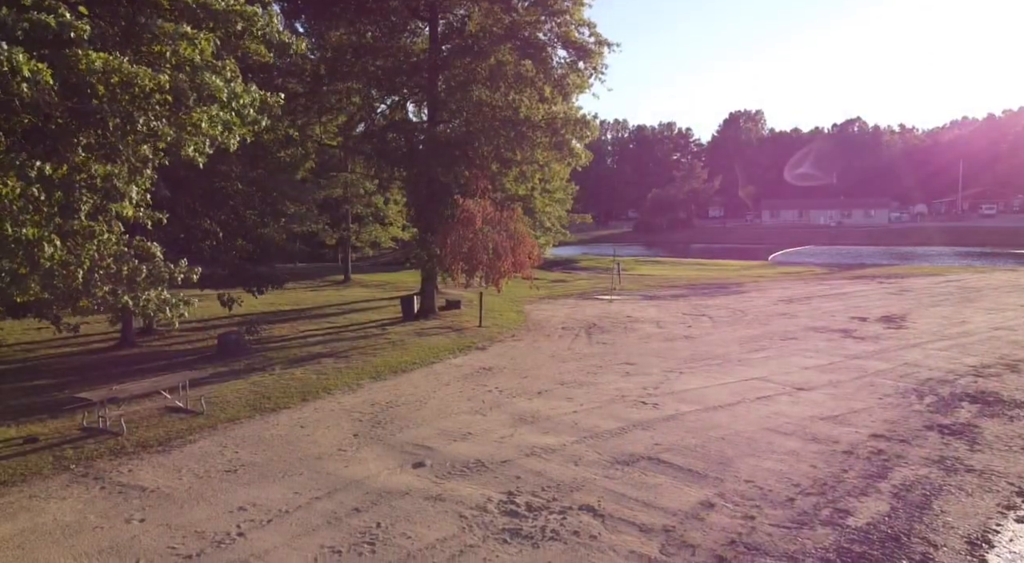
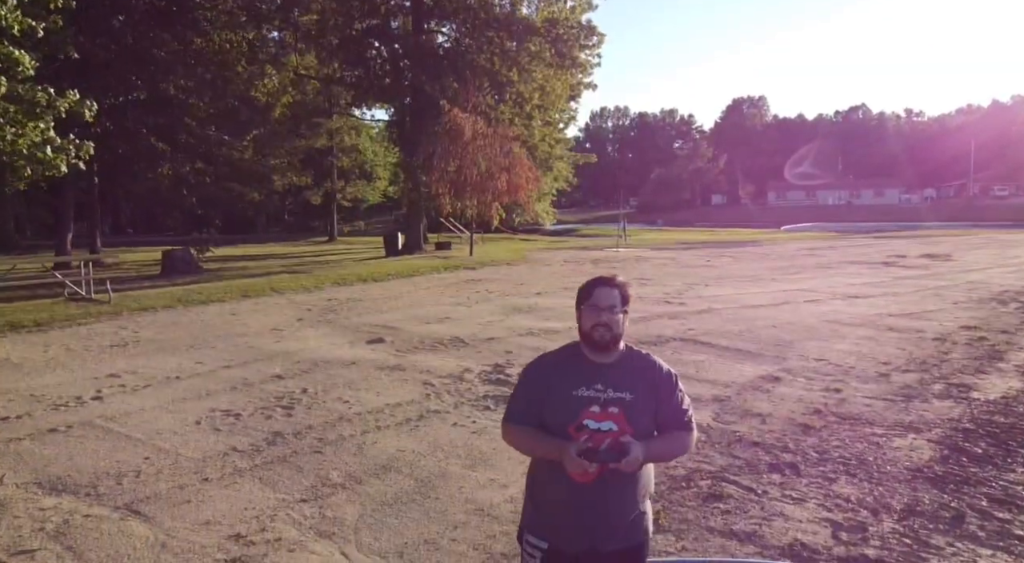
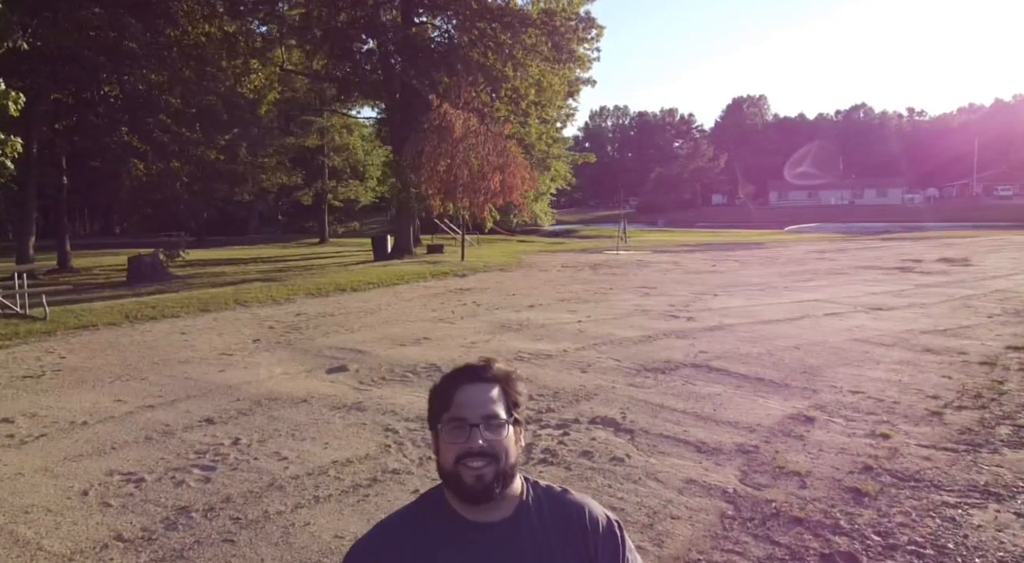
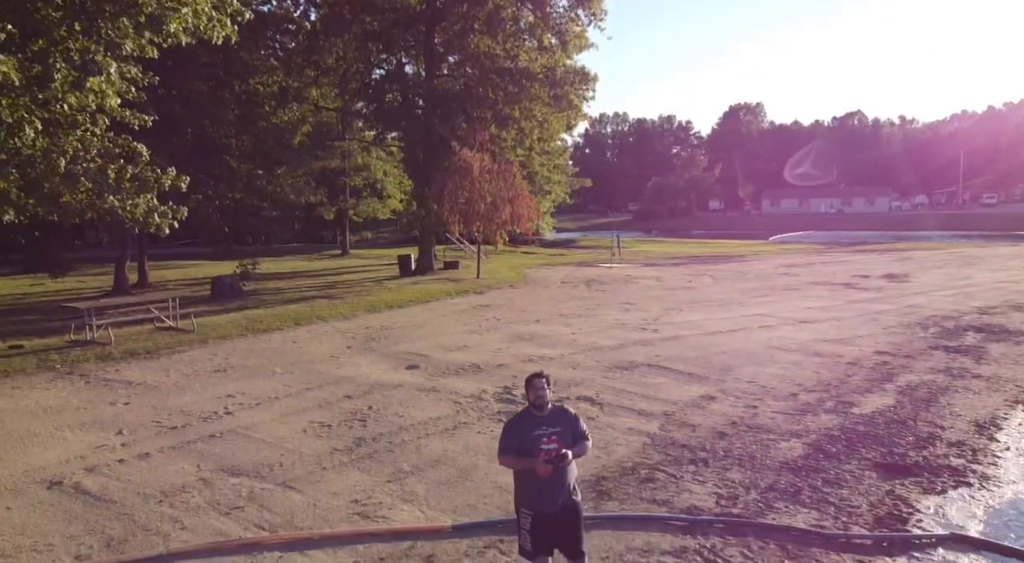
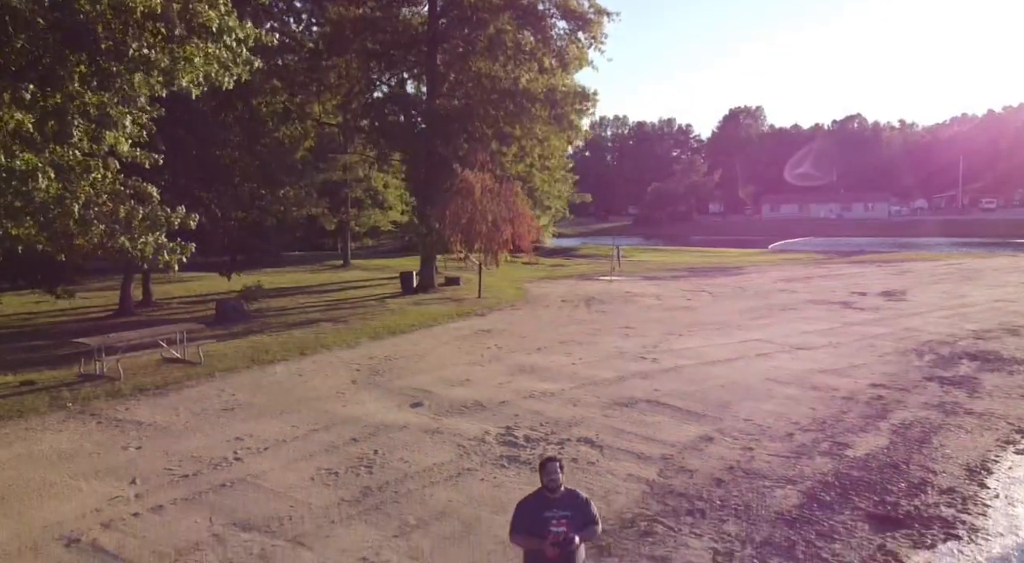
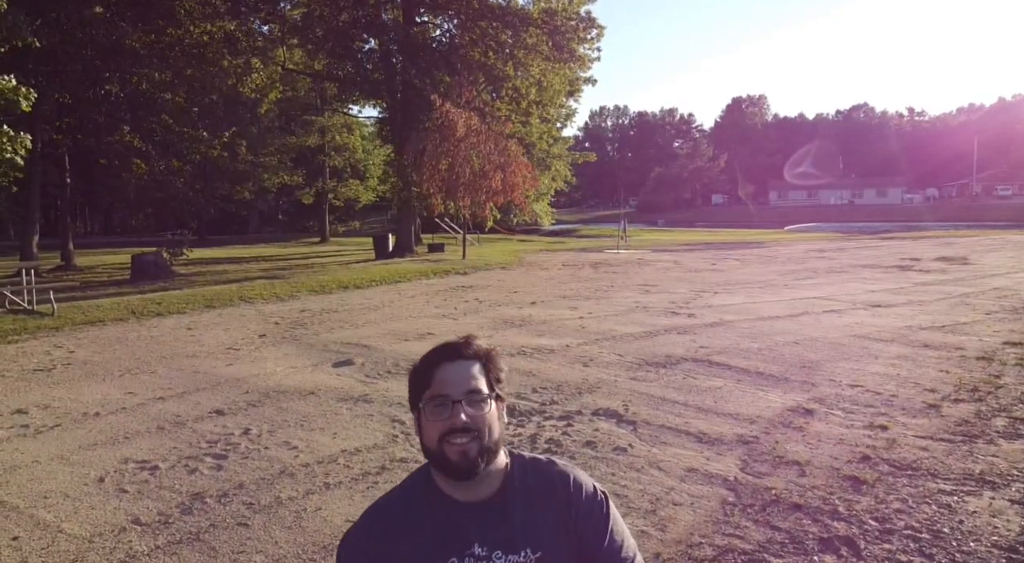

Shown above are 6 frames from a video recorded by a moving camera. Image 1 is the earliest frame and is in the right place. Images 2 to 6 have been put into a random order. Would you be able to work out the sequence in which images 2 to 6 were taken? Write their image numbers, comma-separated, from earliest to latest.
5, 4, 2, 3, 6
